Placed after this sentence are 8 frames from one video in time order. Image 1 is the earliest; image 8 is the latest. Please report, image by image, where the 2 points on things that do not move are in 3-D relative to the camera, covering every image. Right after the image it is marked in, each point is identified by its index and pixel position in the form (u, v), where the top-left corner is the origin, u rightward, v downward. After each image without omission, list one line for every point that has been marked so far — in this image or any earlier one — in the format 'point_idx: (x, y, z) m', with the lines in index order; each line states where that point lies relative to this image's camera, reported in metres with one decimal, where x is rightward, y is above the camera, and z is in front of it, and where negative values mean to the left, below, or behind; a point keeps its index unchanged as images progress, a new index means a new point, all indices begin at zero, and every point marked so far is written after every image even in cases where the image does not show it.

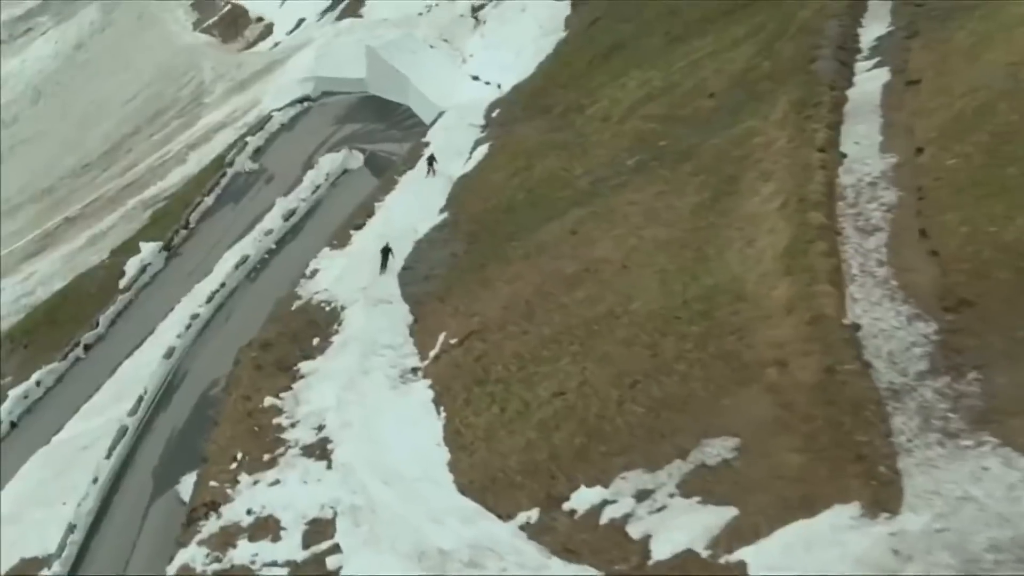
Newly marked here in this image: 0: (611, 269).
0: (+0.9, +0.2, +12.6) m
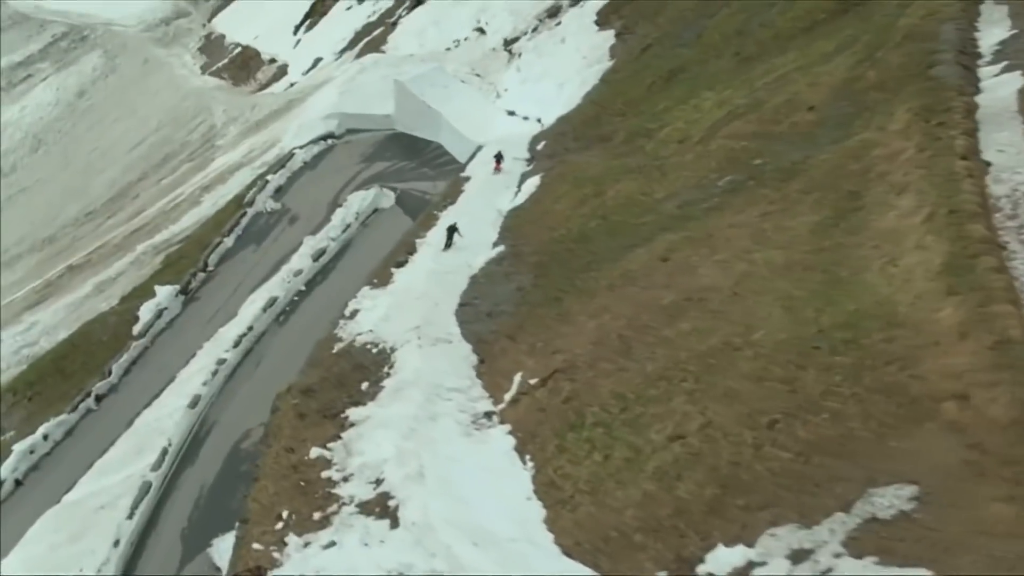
0: (+1.6, -0.1, +11.0) m
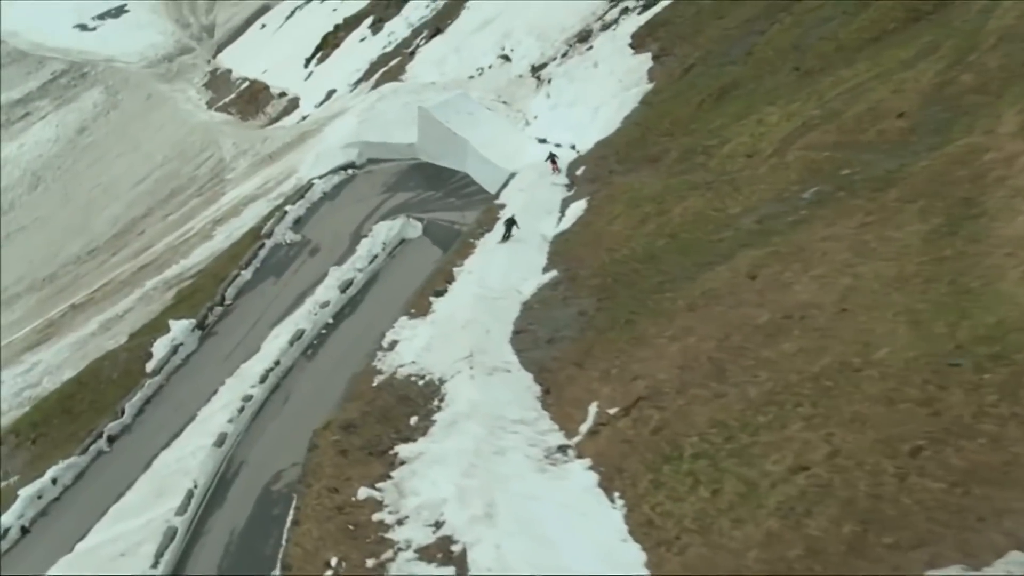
0: (+2.2, -0.2, +9.9) m
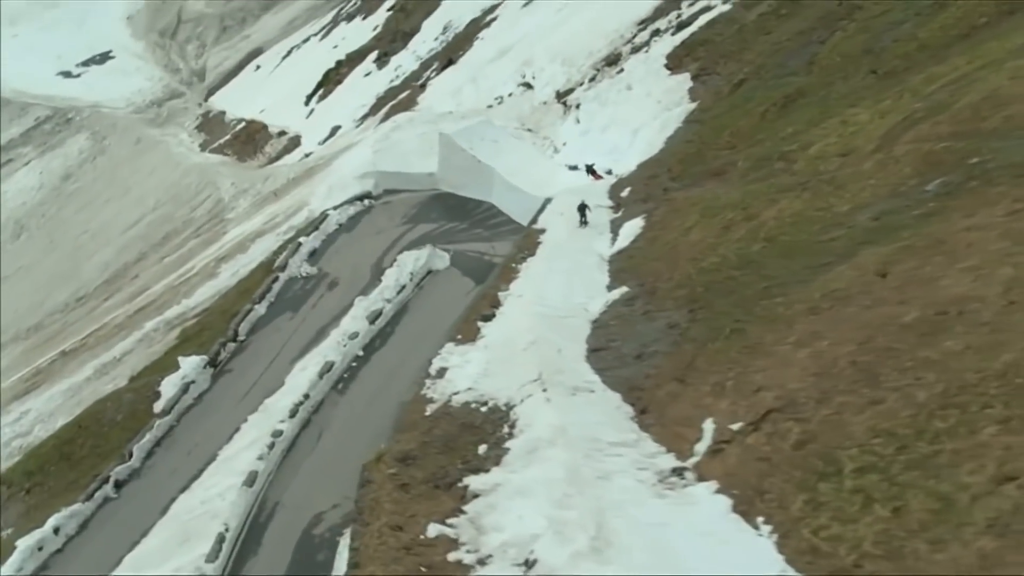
0: (+2.9, -0.1, +8.4) m
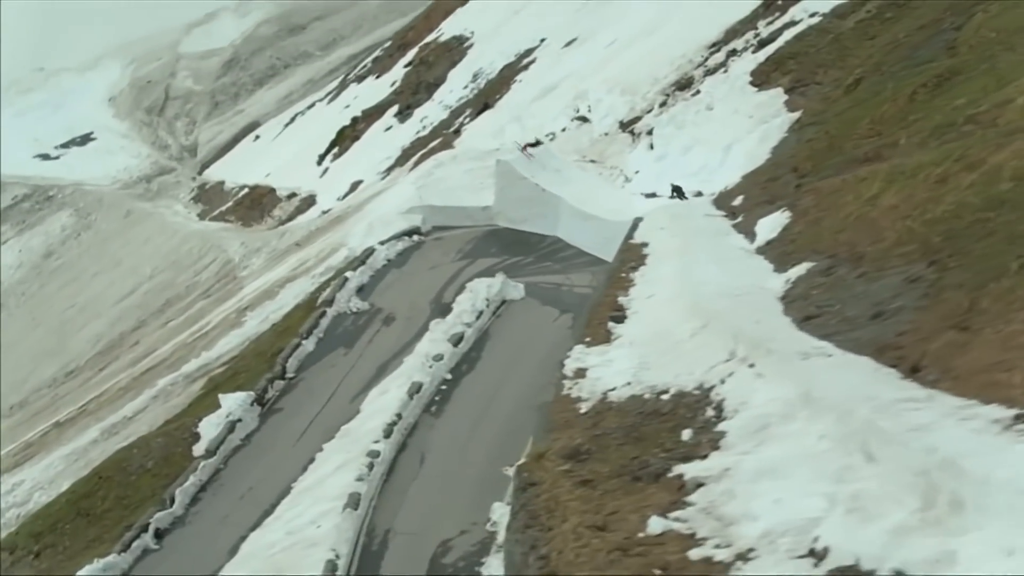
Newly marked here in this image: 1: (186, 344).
0: (+4.2, +0.5, +6.2) m
1: (-4.6, -0.8, +19.6) m
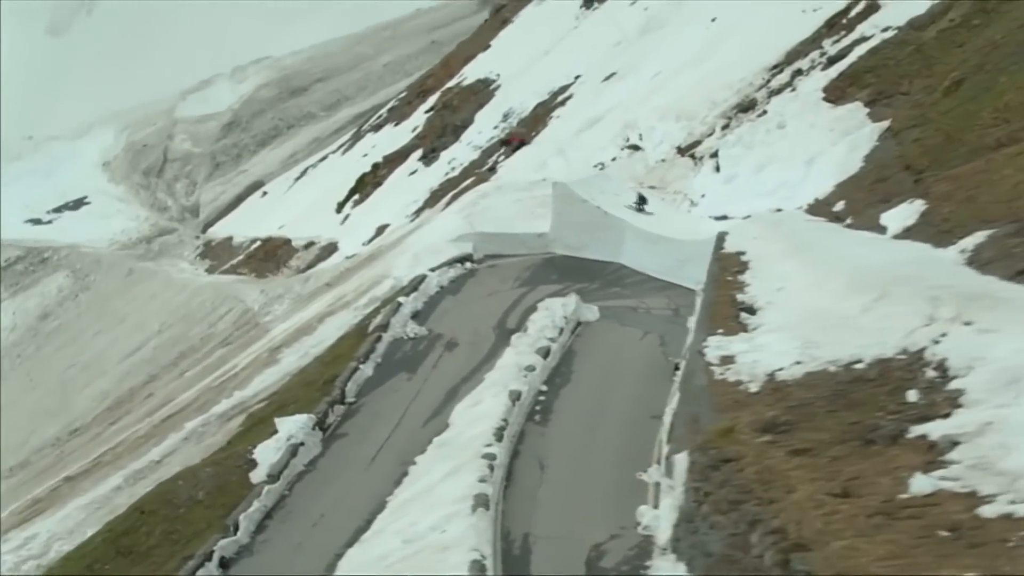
0: (+5.2, +1.0, +5.1) m
1: (-3.9, -1.3, +18.1) m
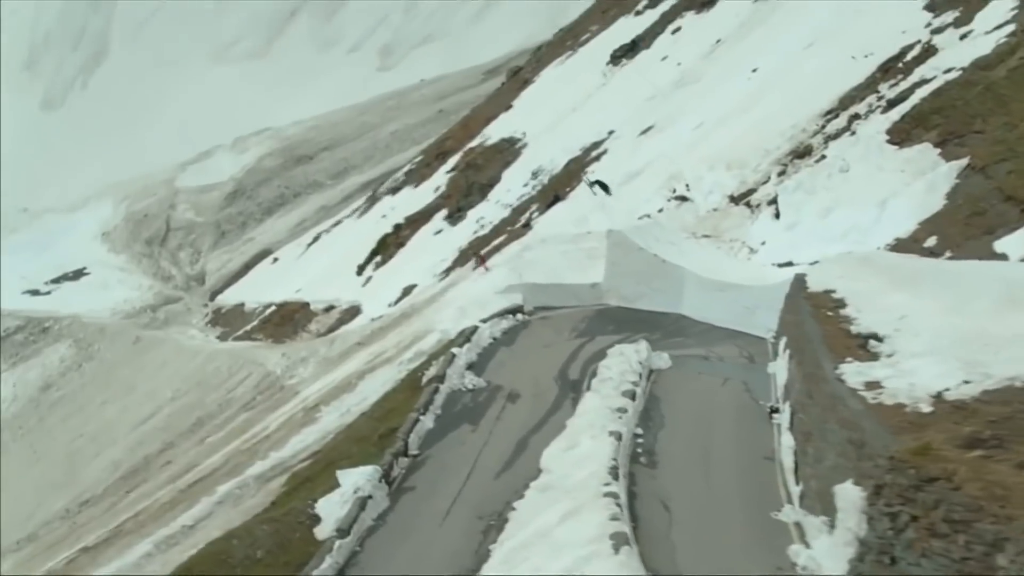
0: (+6.1, +1.2, +4.4) m
1: (-3.3, -2.0, +17.1) m
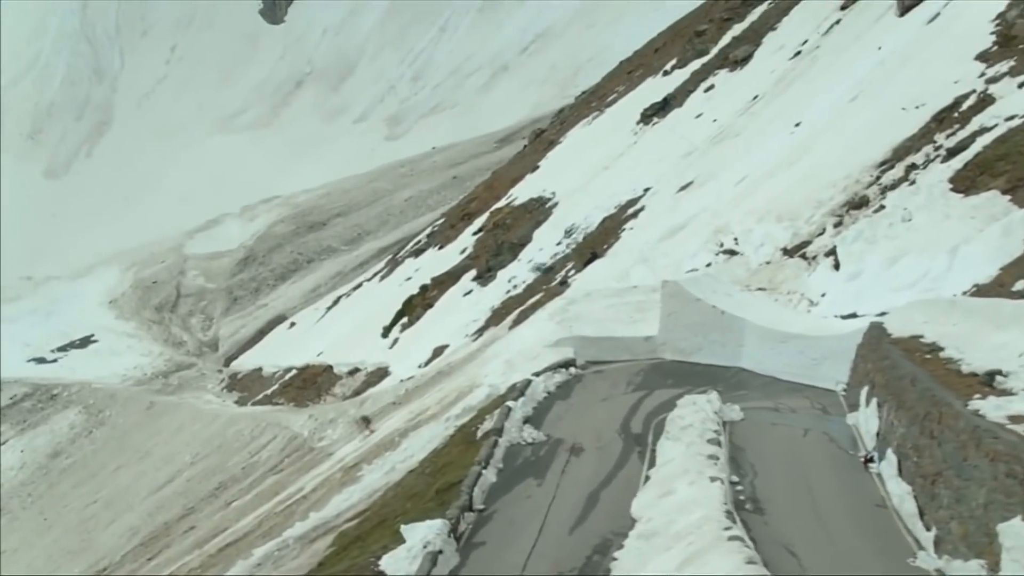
0: (+6.7, +1.2, +3.9) m
1: (-2.8, -2.6, +16.3) m
